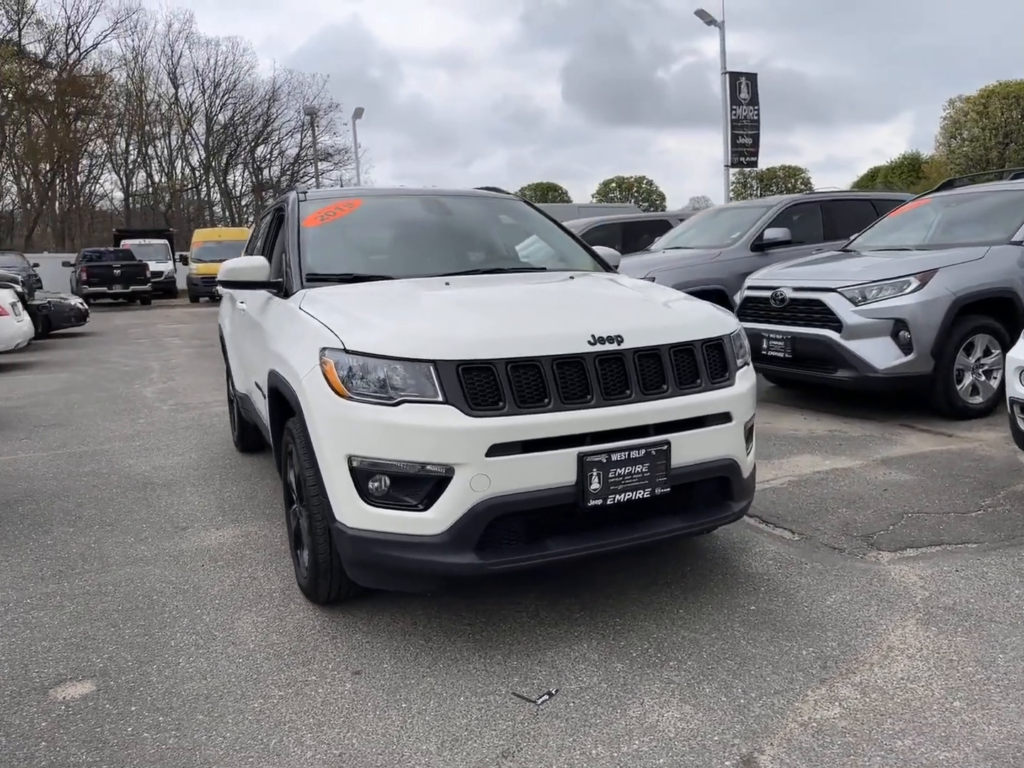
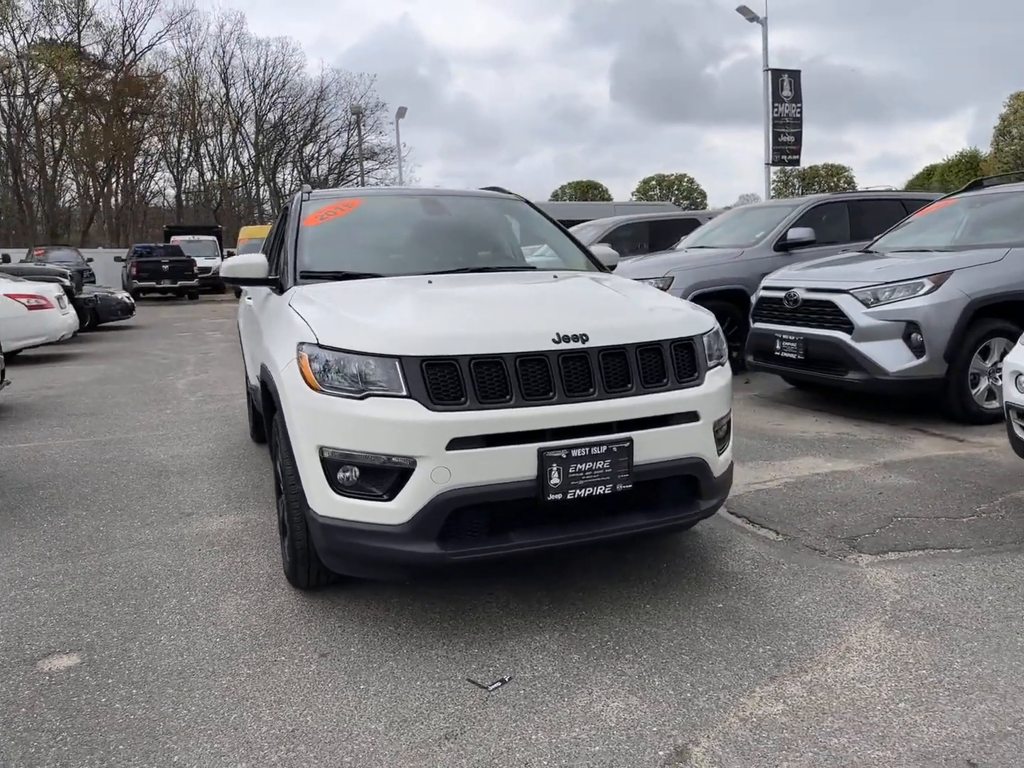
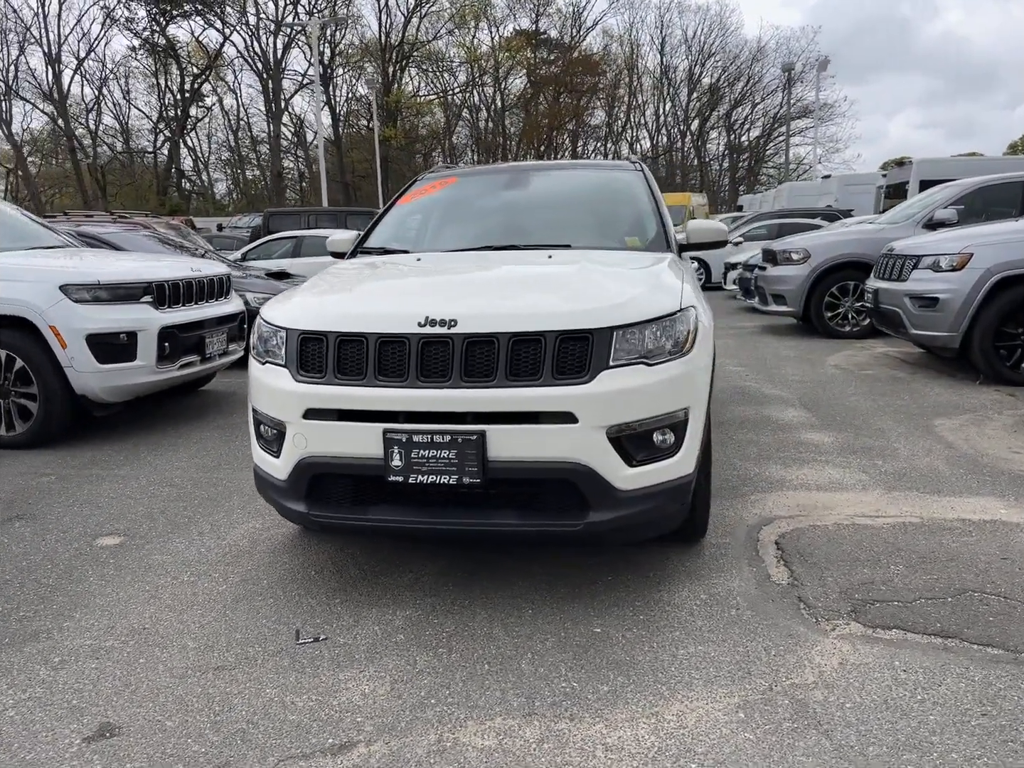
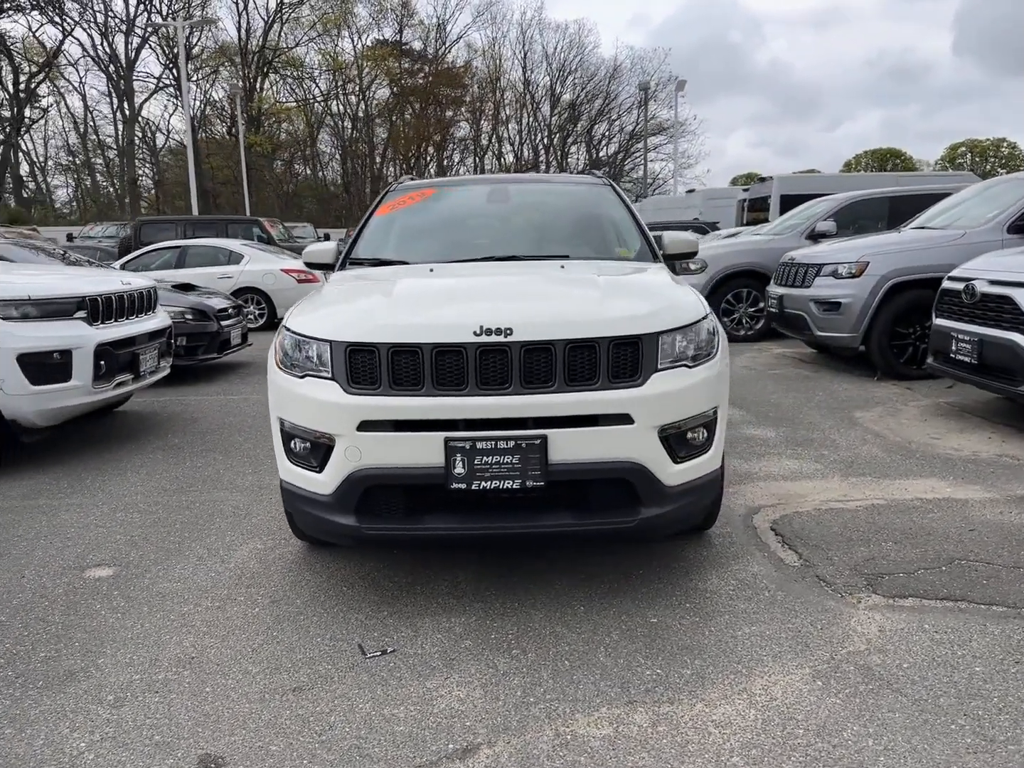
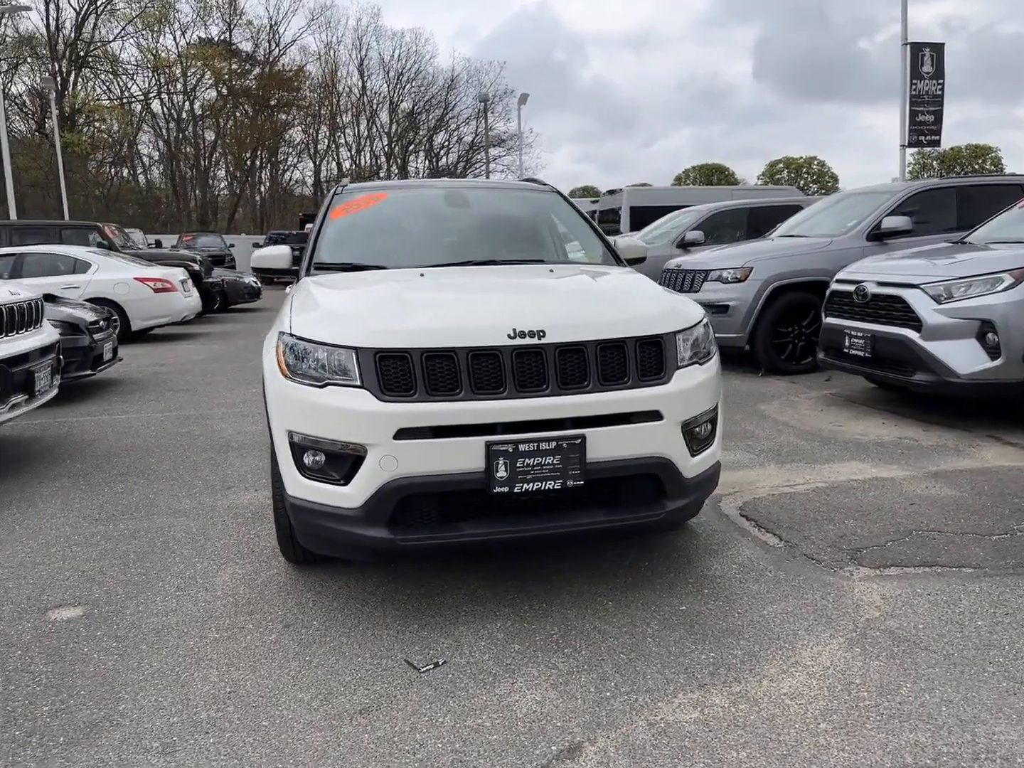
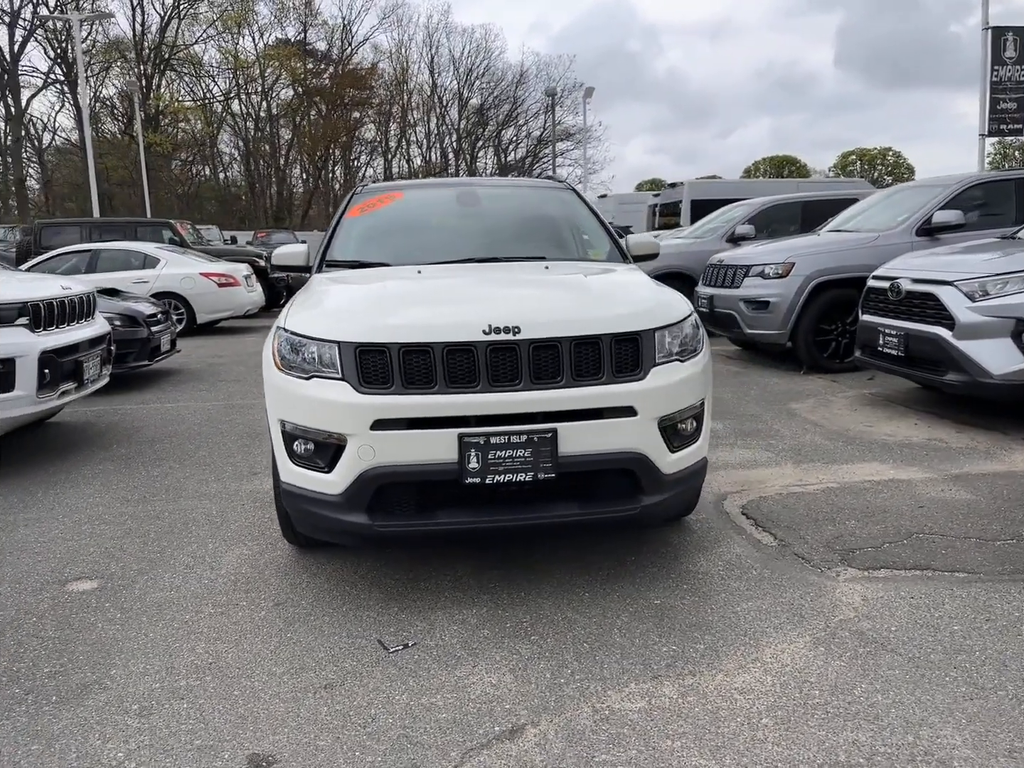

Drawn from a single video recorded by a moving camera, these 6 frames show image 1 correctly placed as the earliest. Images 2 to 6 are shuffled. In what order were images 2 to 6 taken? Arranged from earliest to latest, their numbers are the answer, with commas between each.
2, 5, 6, 4, 3
